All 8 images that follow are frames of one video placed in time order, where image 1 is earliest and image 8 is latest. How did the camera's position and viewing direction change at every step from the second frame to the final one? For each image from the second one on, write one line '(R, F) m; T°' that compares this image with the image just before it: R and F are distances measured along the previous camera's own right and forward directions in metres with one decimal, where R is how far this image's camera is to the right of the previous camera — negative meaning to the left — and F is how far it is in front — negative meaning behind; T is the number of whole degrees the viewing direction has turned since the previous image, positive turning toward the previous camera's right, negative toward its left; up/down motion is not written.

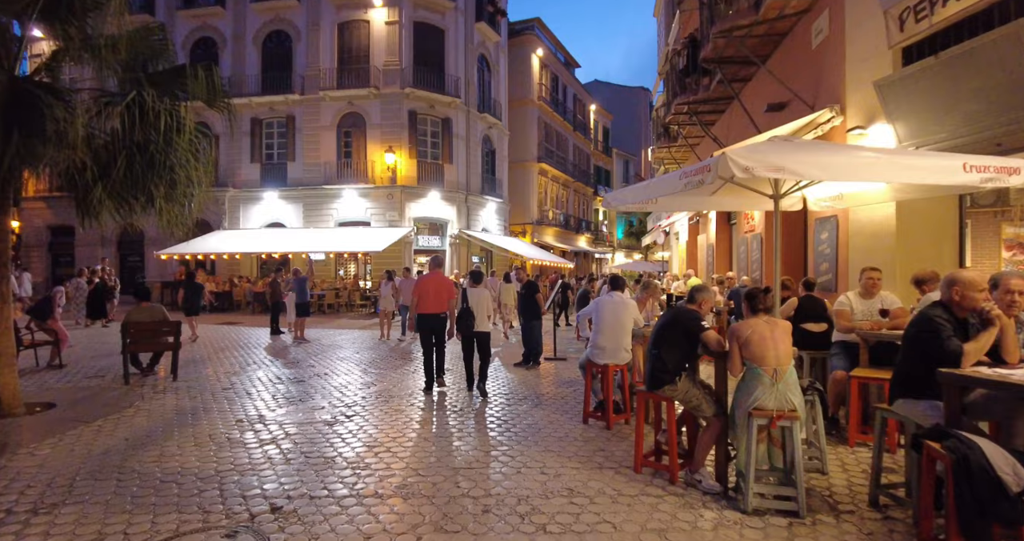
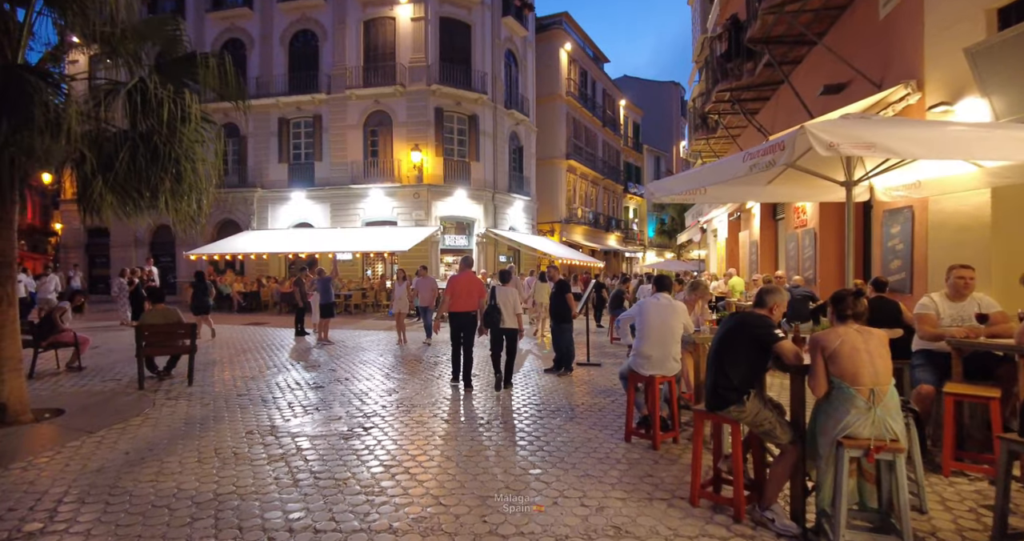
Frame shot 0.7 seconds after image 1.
(0.0, +0.6) m; -3°
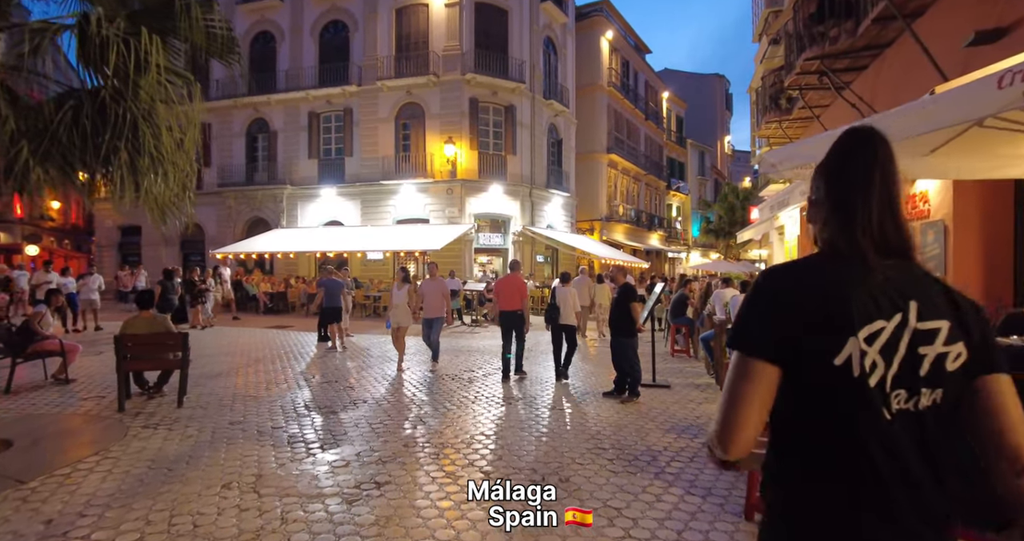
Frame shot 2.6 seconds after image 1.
(-0.2, +1.6) m; -3°
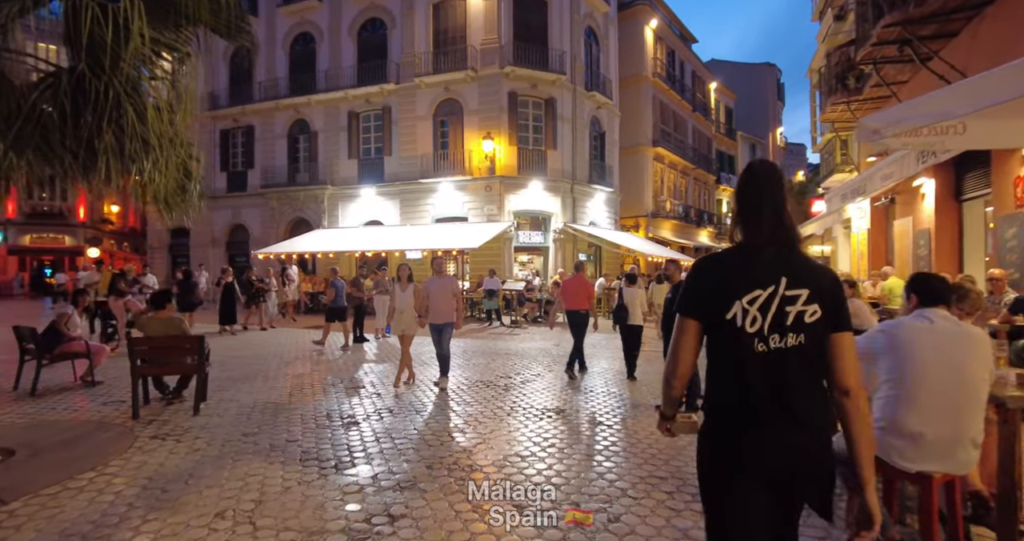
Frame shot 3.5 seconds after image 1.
(0.0, +0.7) m; -4°
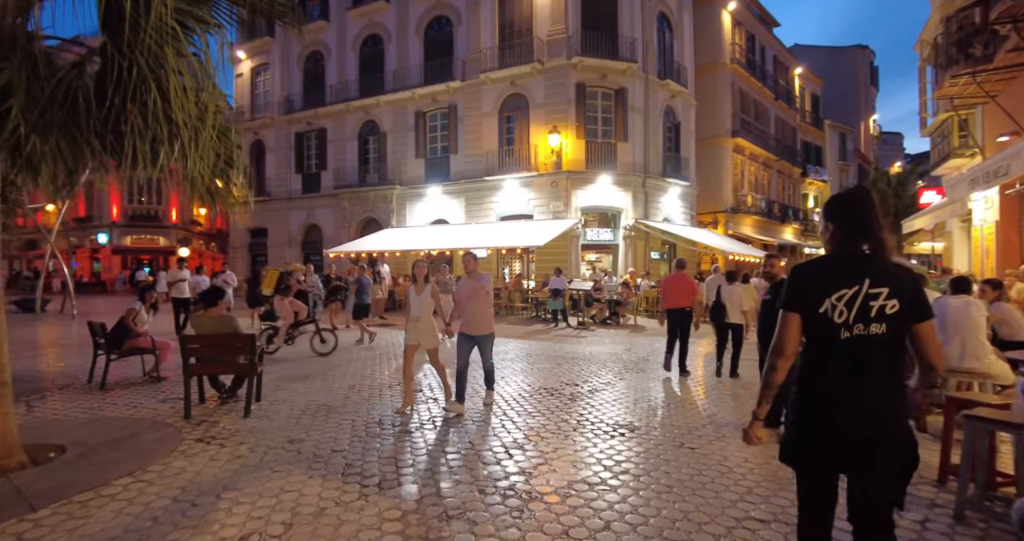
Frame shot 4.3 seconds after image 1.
(0.0, +0.7) m; -7°
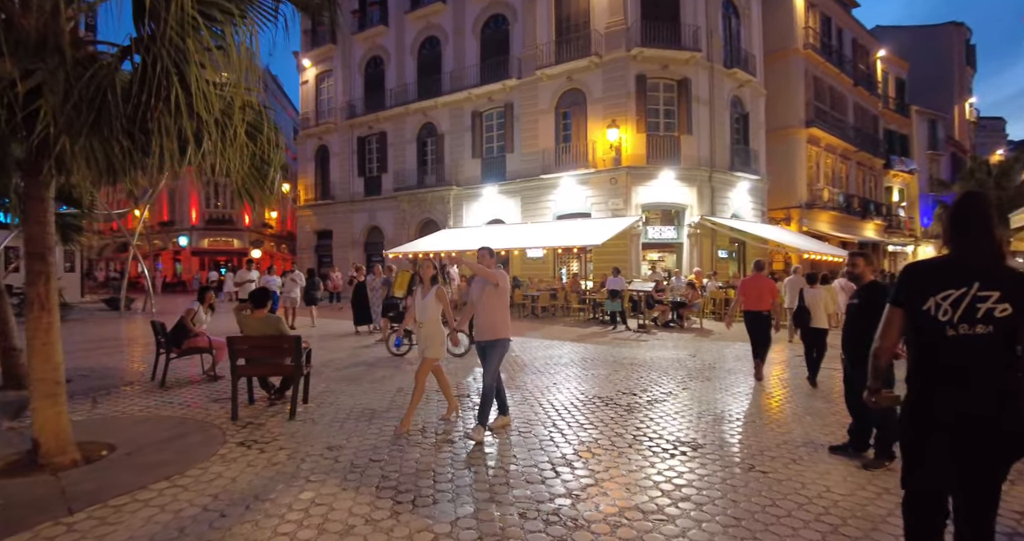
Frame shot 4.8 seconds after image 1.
(+0.1, +0.4) m; -6°
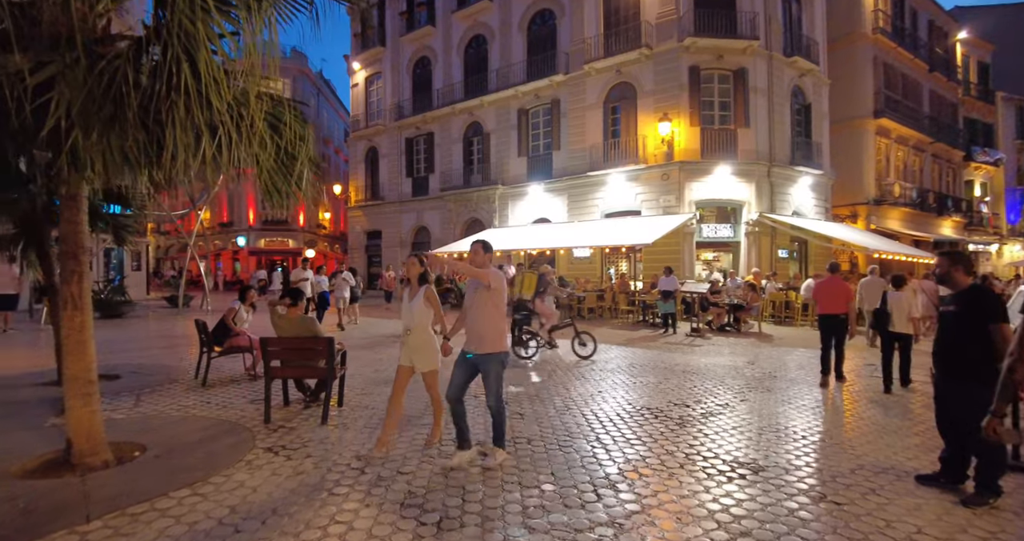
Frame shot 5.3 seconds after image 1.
(+0.1, +0.4) m; -5°
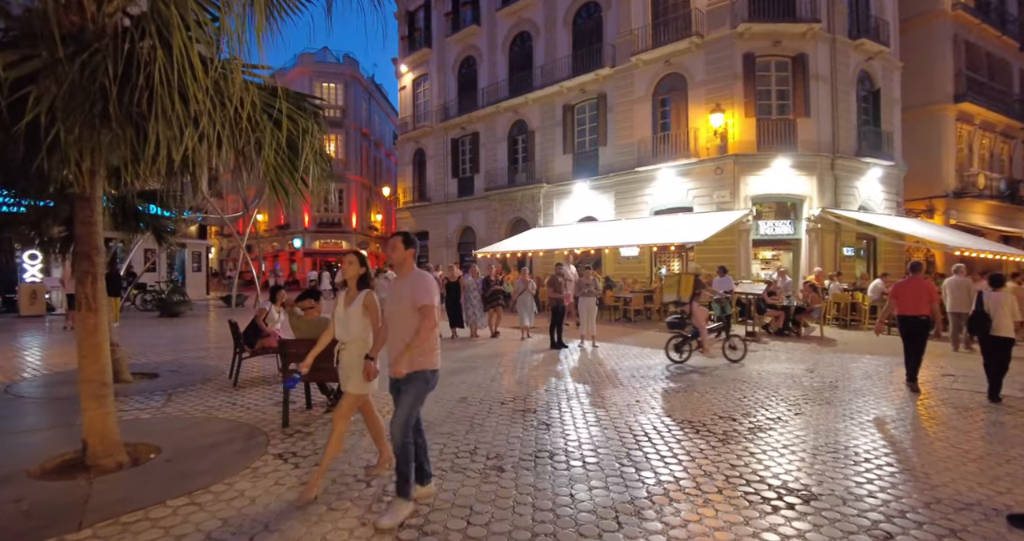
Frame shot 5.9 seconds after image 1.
(+0.3, +0.4) m; -5°
